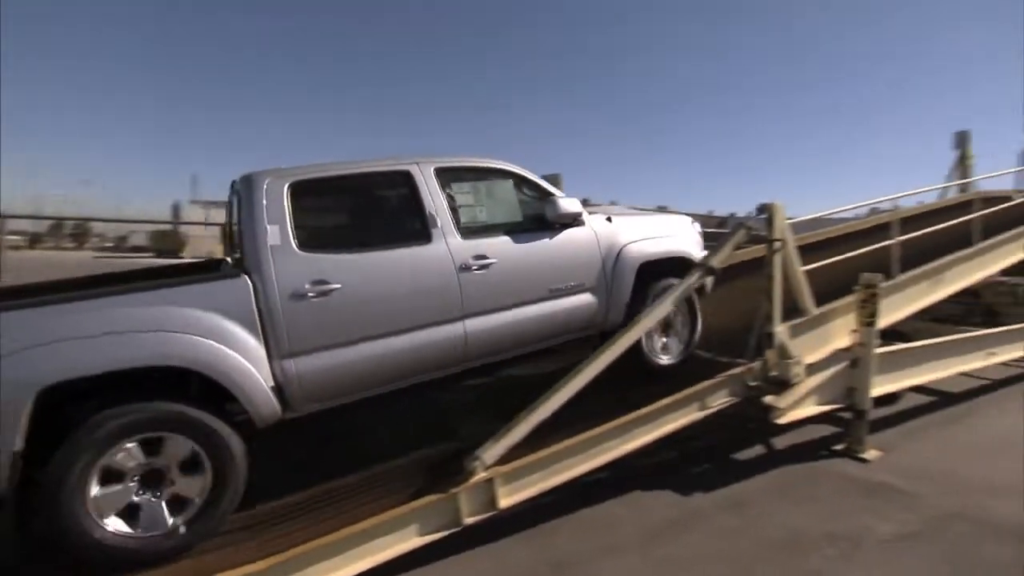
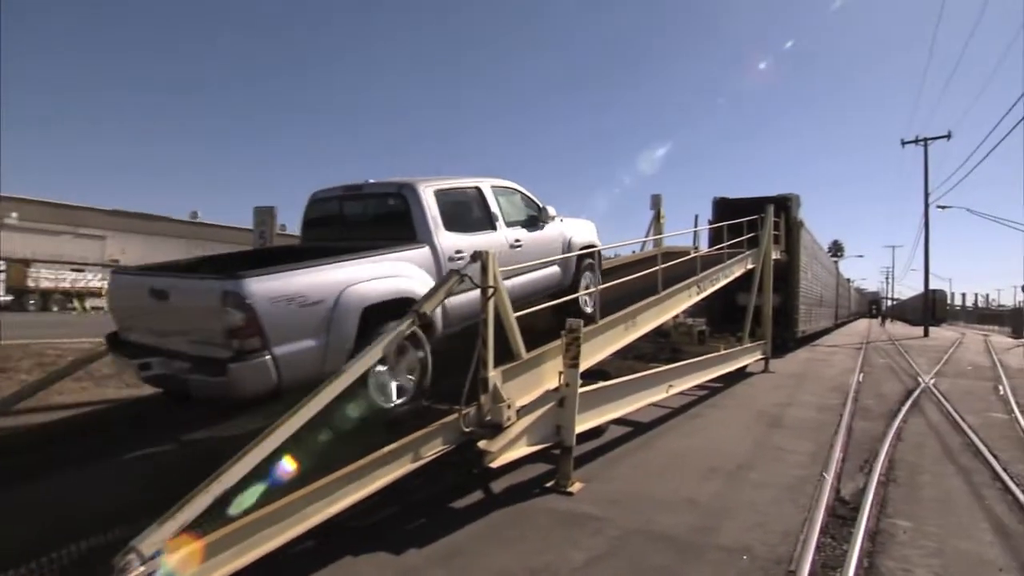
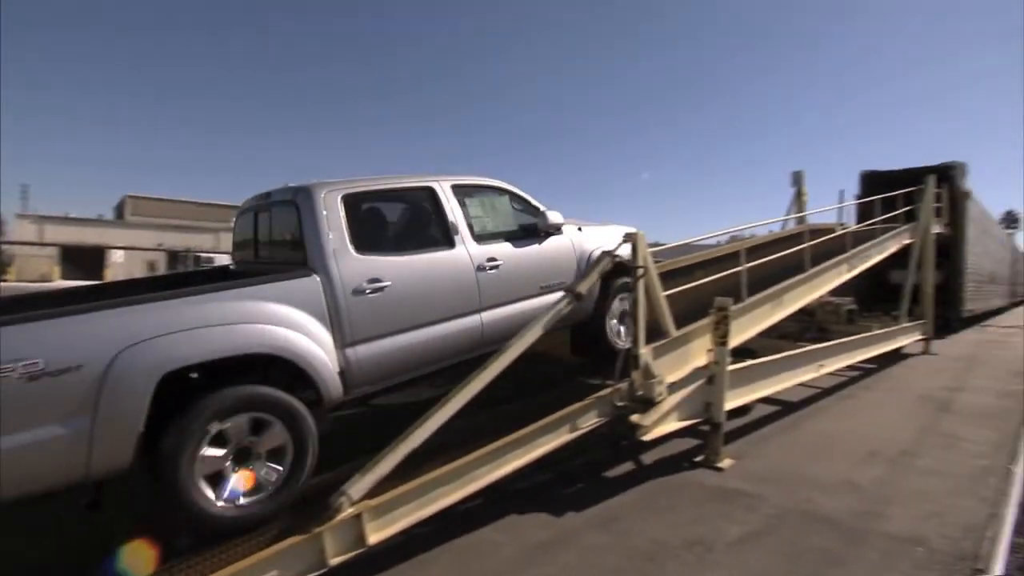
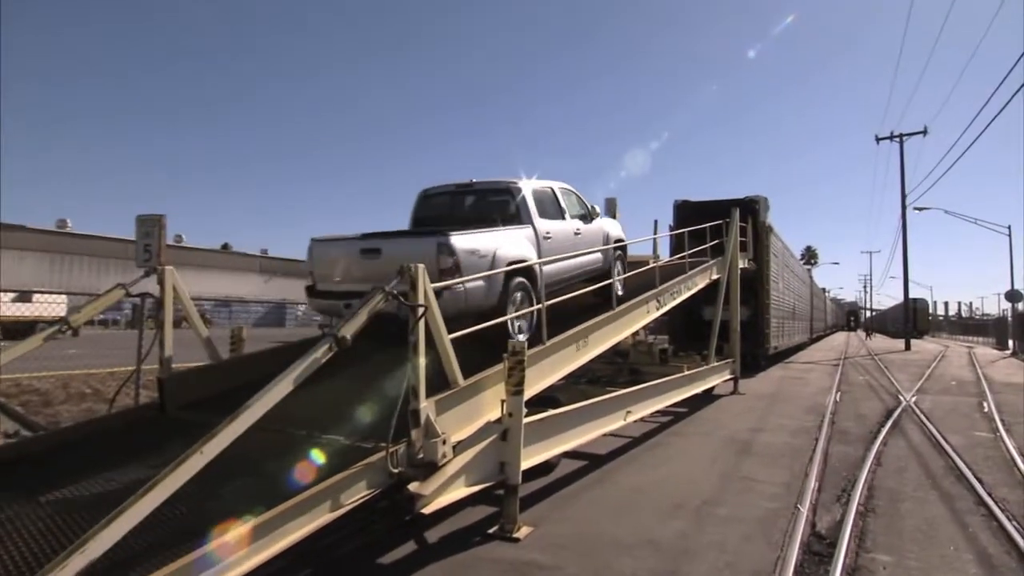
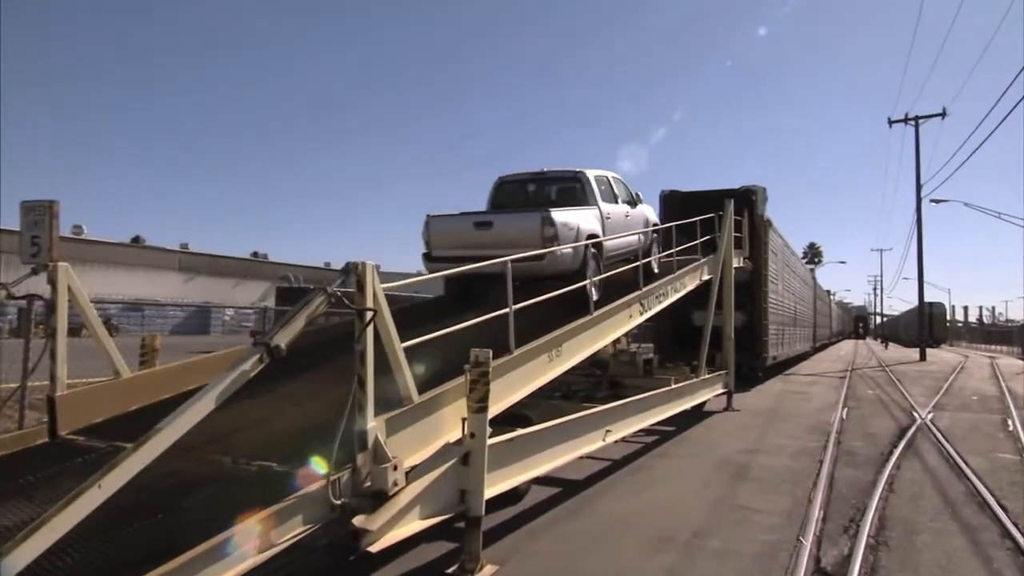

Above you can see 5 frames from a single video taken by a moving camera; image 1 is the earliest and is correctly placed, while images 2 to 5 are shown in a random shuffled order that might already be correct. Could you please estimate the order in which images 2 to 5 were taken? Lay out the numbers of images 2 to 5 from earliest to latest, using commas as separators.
3, 2, 4, 5
